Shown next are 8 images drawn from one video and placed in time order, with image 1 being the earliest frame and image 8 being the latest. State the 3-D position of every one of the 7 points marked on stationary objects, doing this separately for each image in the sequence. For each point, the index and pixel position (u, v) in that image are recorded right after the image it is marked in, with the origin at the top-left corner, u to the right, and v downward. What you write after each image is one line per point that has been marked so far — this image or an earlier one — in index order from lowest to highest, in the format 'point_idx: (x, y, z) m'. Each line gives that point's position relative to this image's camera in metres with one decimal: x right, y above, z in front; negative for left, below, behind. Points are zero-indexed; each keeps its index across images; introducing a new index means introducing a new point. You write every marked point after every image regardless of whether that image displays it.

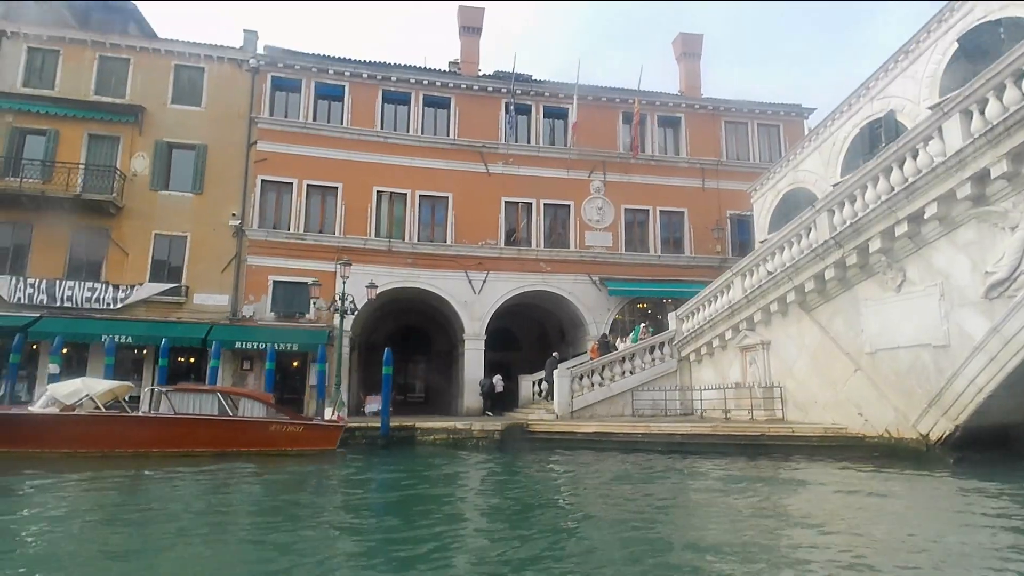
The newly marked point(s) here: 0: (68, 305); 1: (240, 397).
0: (-13.3, -0.5, +18.8) m
1: (-5.4, -2.2, +12.8) m
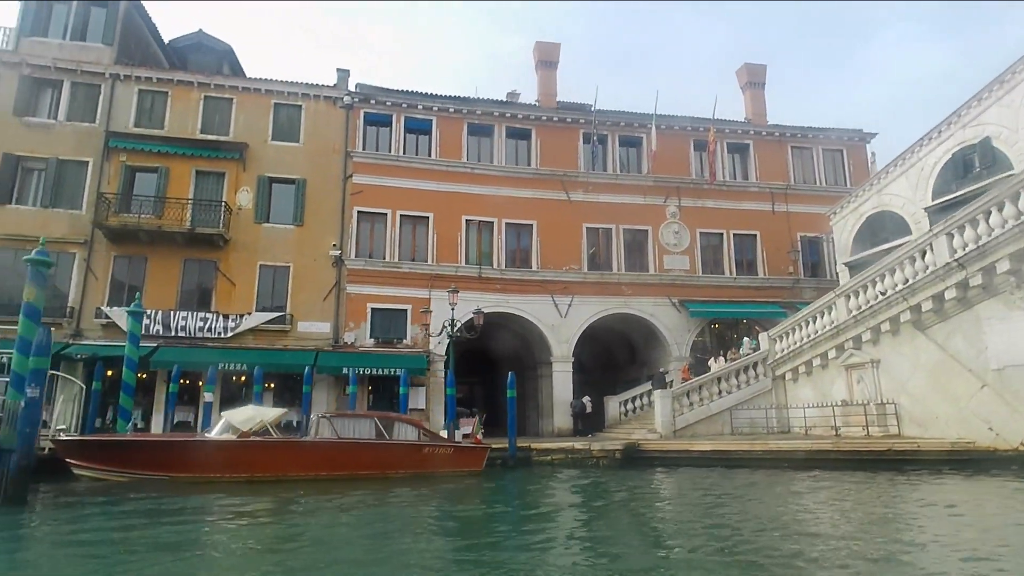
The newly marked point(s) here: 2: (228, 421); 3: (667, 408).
0: (-10.3, -1.4, +19.5) m
1: (-2.5, -2.8, +13.5) m
2: (-5.6, -2.6, +12.6) m
3: (+4.6, -3.5, +18.5) m
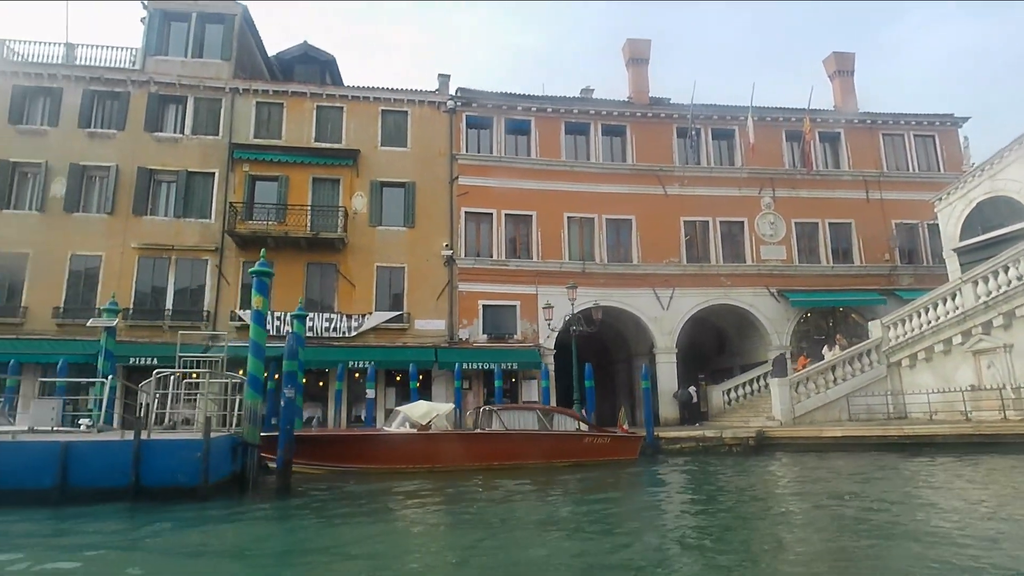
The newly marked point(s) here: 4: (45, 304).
0: (-6.6, -1.5, +20.5) m
1: (+1.0, -2.8, +14.2) m
2: (-2.2, -2.6, +13.5) m
3: (+8.2, -3.2, +18.9) m
4: (-14.8, -0.5, +19.9) m
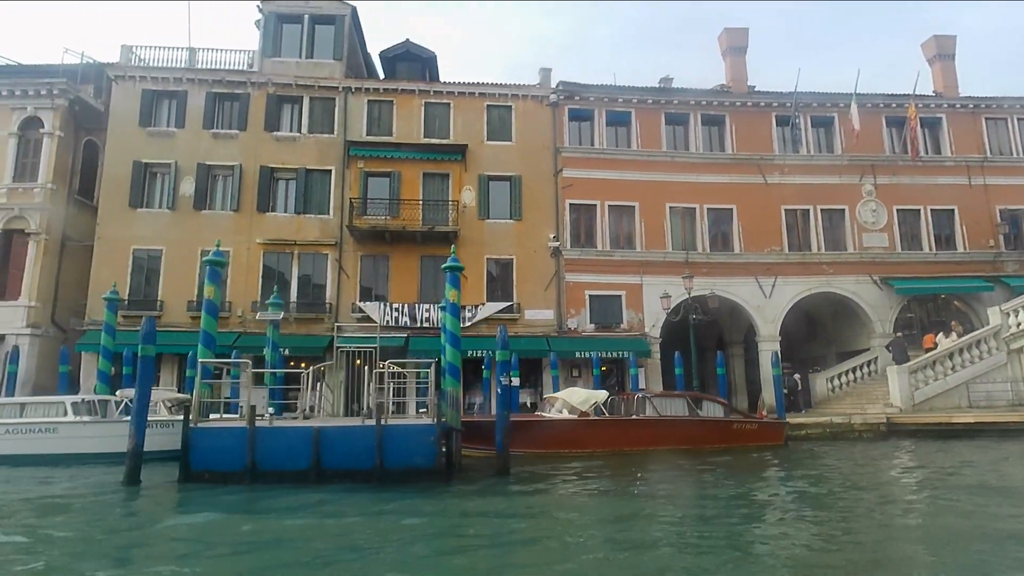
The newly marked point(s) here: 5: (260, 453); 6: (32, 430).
0: (-2.9, -1.2, +21.3) m
1: (+4.4, -2.6, +14.6) m
2: (+1.2, -2.5, +14.1) m
3: (+11.8, -2.9, +19.0) m
4: (-11.1, -0.3, +21.0) m
5: (-3.6, -2.5, +9.4) m
6: (-9.2, -2.7, +12.1) m
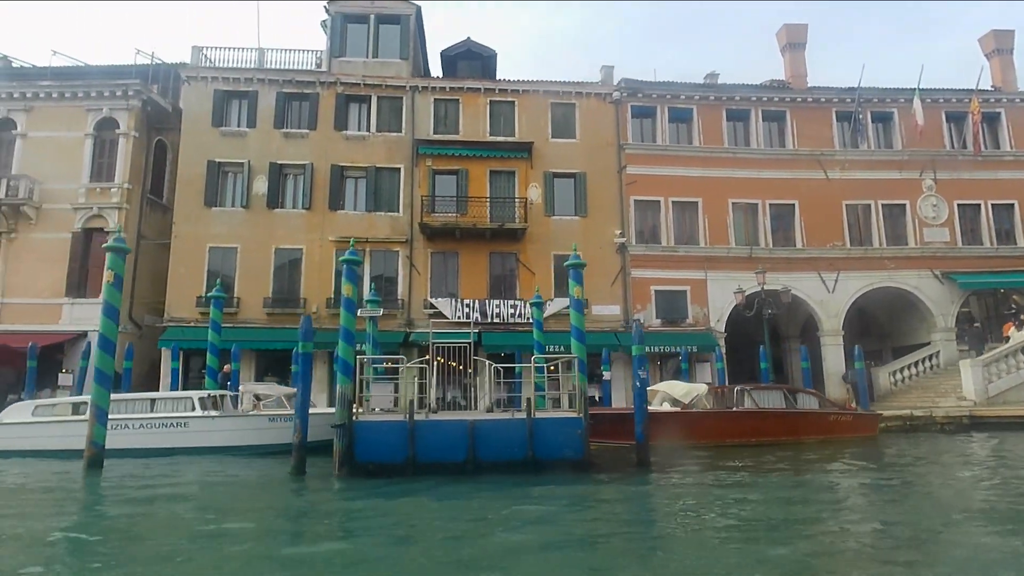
0: (-0.5, -1.1, +21.6) m
1: (+6.7, -2.5, +14.9) m
2: (+3.5, -2.4, +14.4) m
3: (+14.2, -2.7, +19.2) m
4: (-8.7, -0.3, +21.4) m
5: (-1.4, -2.4, +9.7) m
6: (-6.9, -2.7, +12.5) m
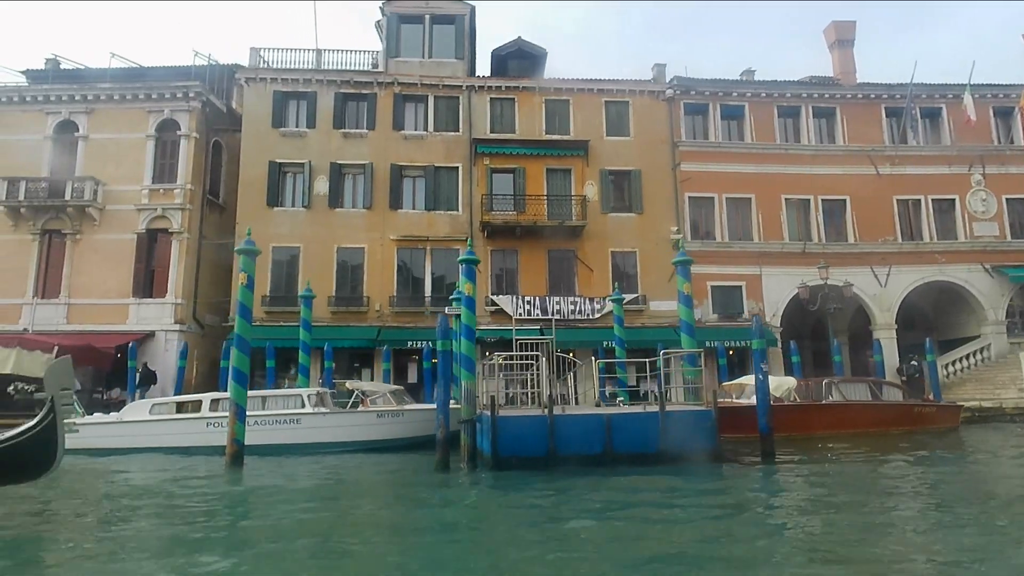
0: (+1.6, -1.0, +21.9) m
1: (+8.9, -2.3, +15.1) m
2: (+5.6, -2.3, +14.6) m
3: (+16.3, -2.5, +19.5) m
4: (-6.6, -0.2, +21.7) m
5: (+0.8, -2.4, +9.9) m
6: (-4.7, -2.7, +12.7) m
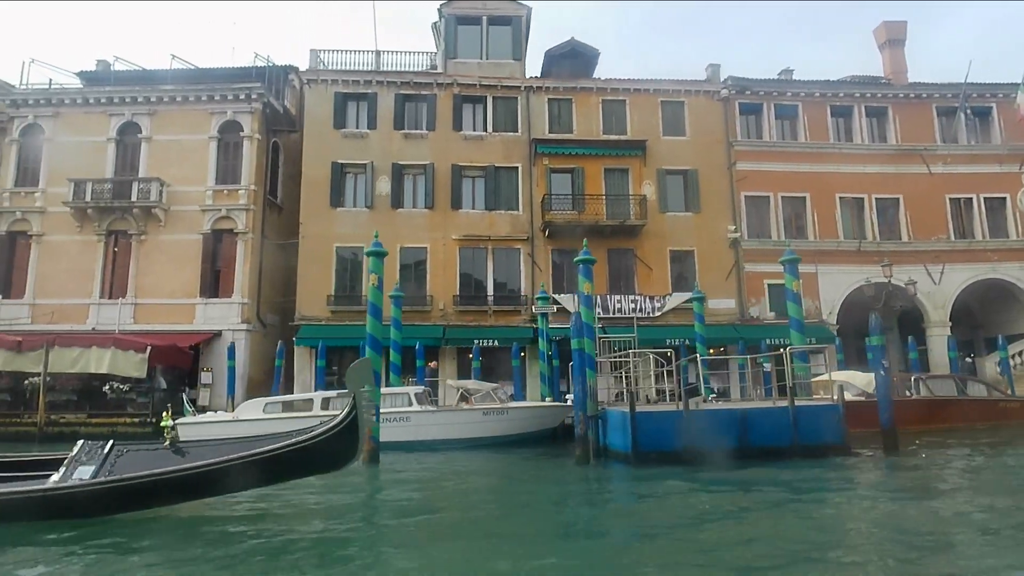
0: (+3.8, -0.9, +22.1) m
1: (+11.0, -2.3, +15.4) m
2: (+7.8, -2.2, +14.8) m
3: (+18.5, -2.4, +19.7) m
4: (-4.4, -0.2, +21.9) m
5: (+2.9, -2.4, +10.2) m
6: (-2.6, -2.7, +13.0) m
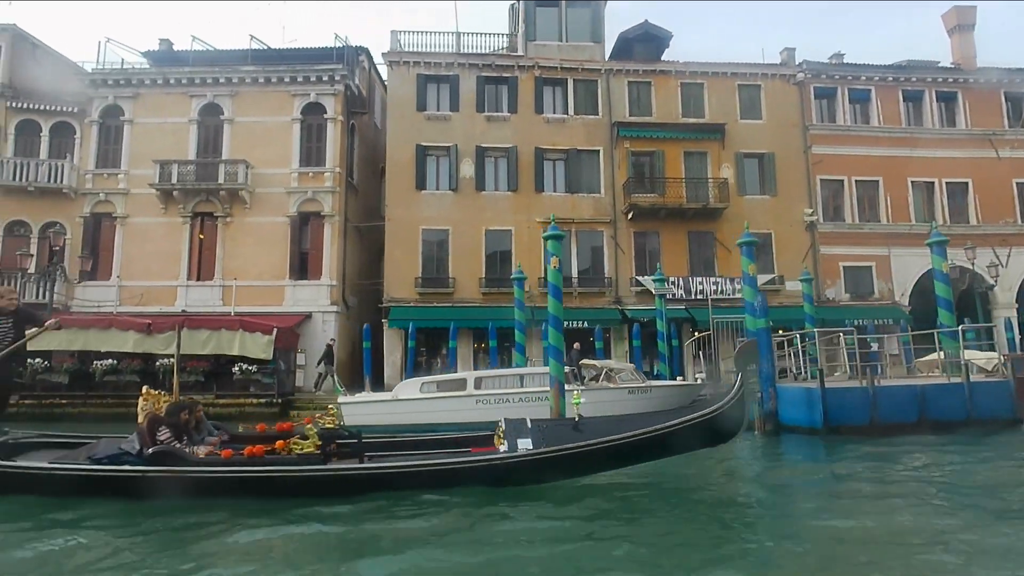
0: (+6.7, -0.3, +22.4) m
1: (+14.1, -1.8, +15.9) m
2: (+10.9, -1.8, +15.3) m
3: (+21.5, -1.8, +20.4) m
4: (-1.5, +0.4, +22.1) m
5: (+6.1, -2.1, +10.6) m
6: (+0.6, -2.3, +13.3) m
